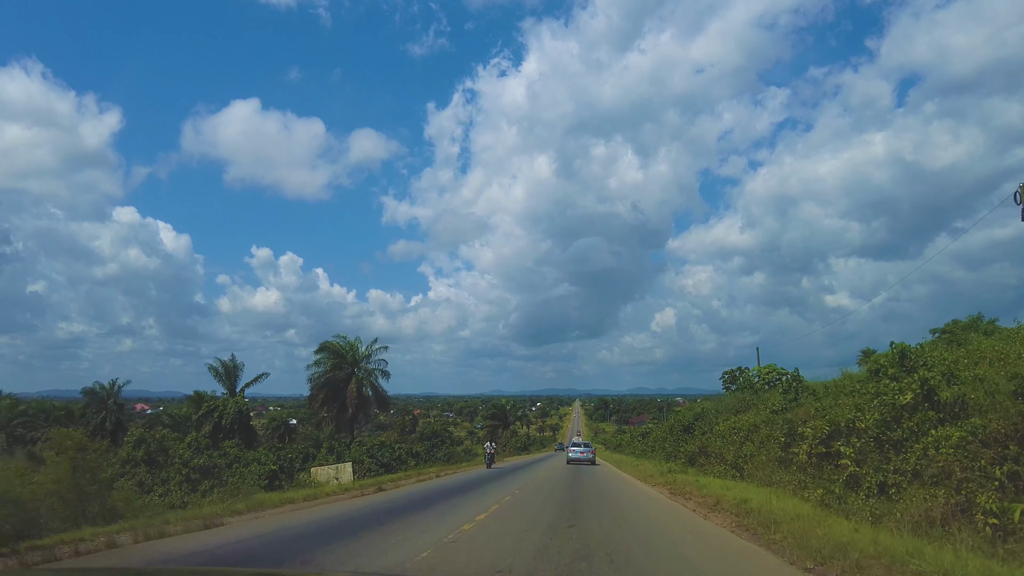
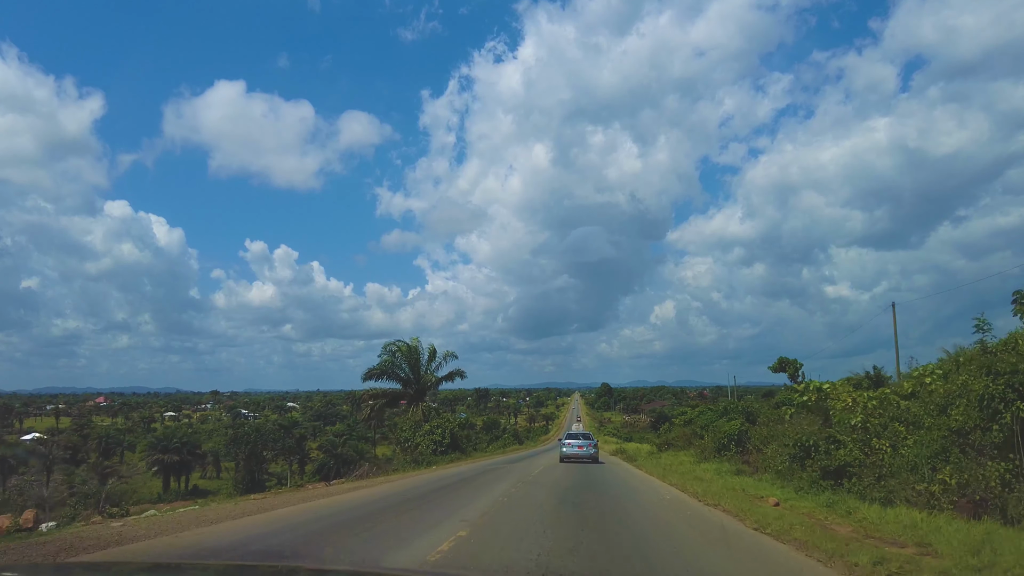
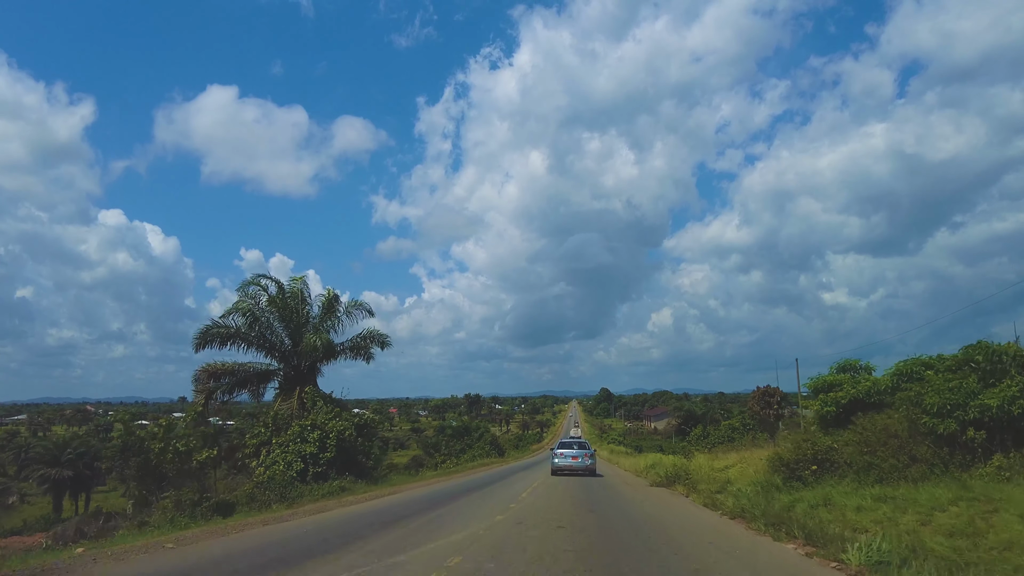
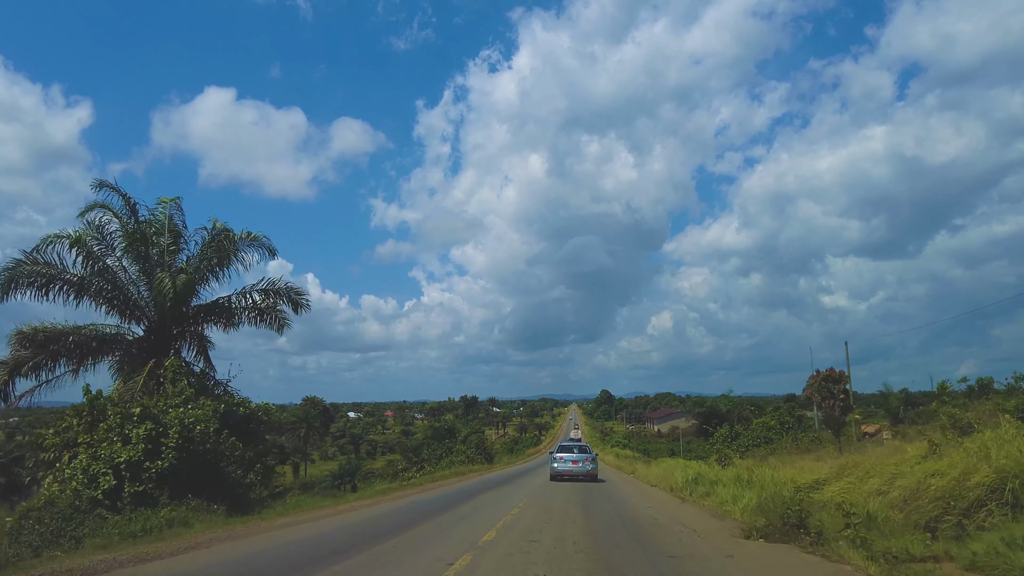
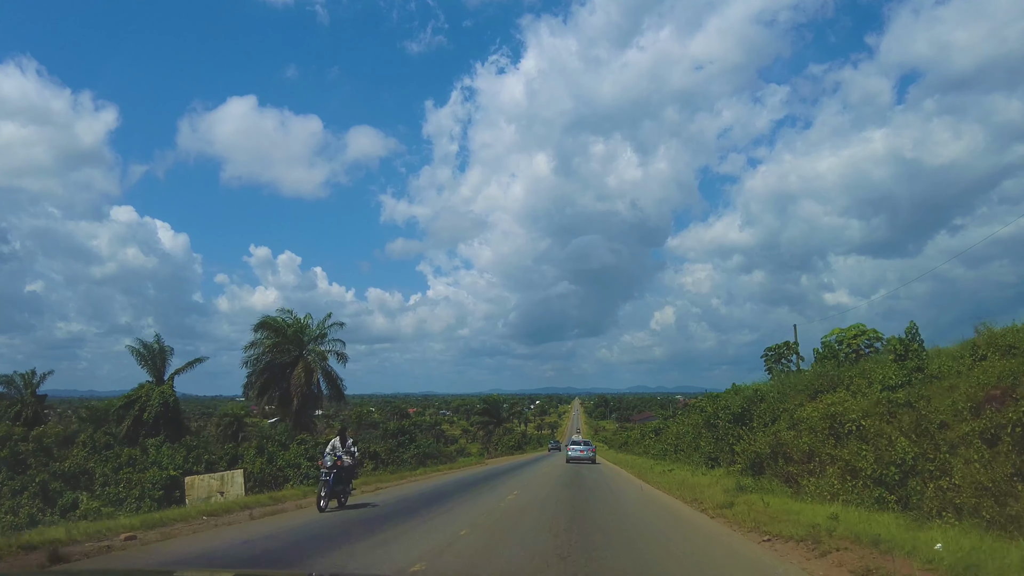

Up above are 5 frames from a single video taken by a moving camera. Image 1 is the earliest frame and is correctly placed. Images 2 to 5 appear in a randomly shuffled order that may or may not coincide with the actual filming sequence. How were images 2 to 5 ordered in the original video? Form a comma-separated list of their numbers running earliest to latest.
5, 2, 3, 4
